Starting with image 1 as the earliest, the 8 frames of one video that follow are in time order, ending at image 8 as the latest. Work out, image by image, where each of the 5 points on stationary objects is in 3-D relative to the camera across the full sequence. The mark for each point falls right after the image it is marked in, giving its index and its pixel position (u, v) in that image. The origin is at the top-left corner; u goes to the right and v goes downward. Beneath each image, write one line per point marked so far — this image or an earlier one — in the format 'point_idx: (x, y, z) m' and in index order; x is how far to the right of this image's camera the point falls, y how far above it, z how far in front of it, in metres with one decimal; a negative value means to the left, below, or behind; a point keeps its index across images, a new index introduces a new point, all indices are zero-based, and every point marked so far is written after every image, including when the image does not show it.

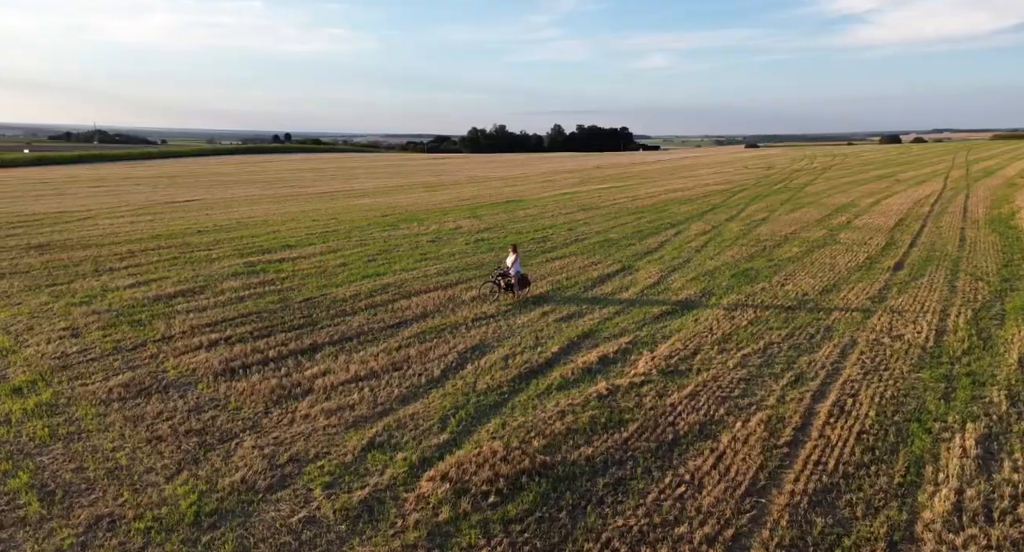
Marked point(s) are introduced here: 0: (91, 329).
0: (-10.1, -1.3, +15.0) m
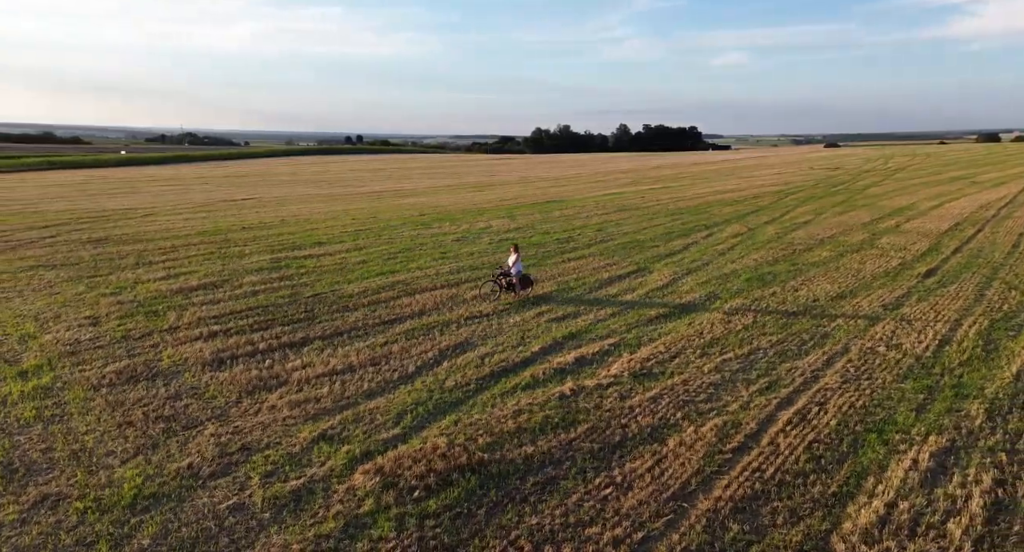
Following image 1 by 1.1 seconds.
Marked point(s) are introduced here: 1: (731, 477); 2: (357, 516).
0: (-10.0, -1.1, +15.7) m
1: (+1.9, -1.7, +5.5) m
2: (-1.2, -2.0, +5.1) m
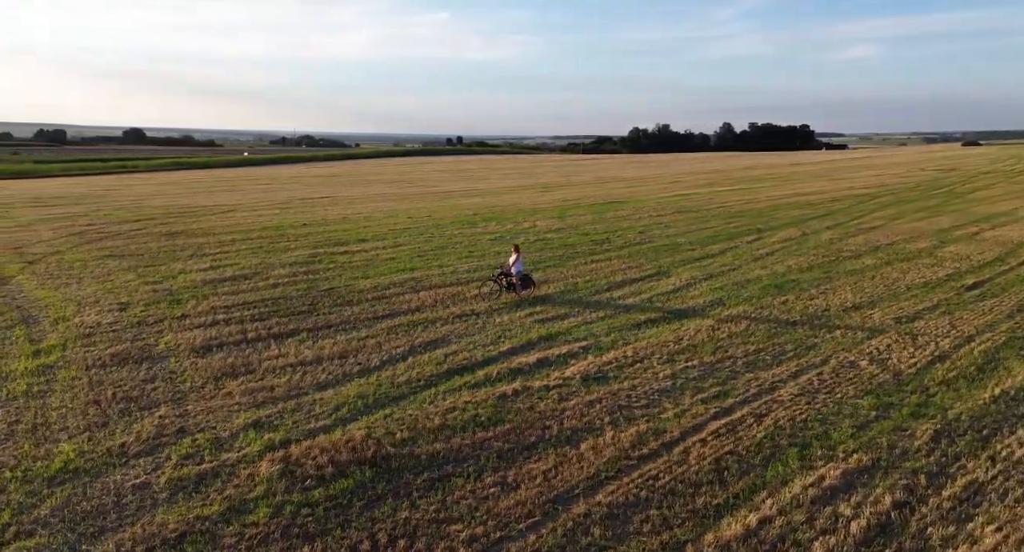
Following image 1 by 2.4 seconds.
0: (-9.9, -0.8, +16.7) m
1: (+0.9, -1.8, +5.4) m
2: (-2.2, -1.9, +5.2) m
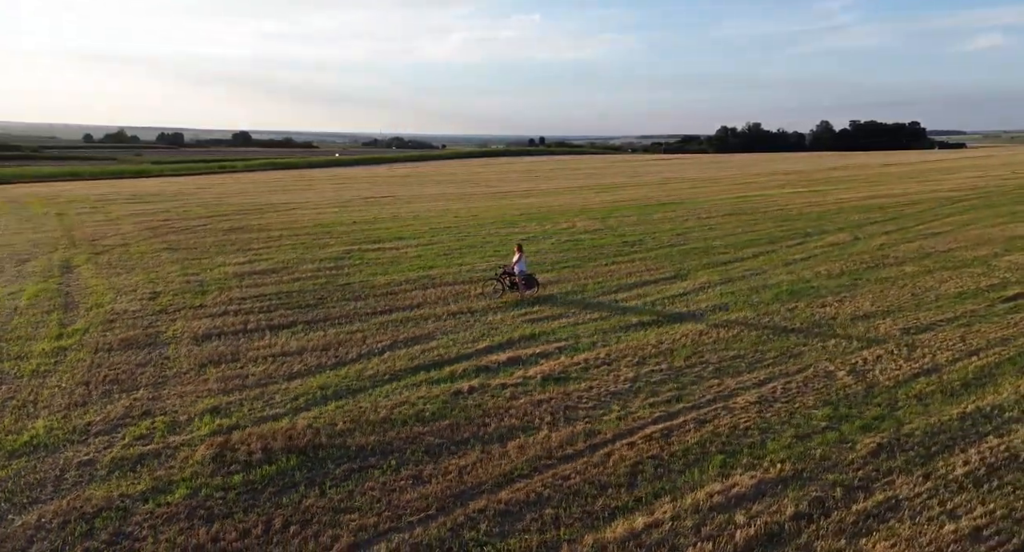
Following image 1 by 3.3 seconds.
0: (-9.6, -0.6, +17.7) m
1: (+0.1, -1.8, +5.4) m
2: (-3.0, -1.8, +5.6) m
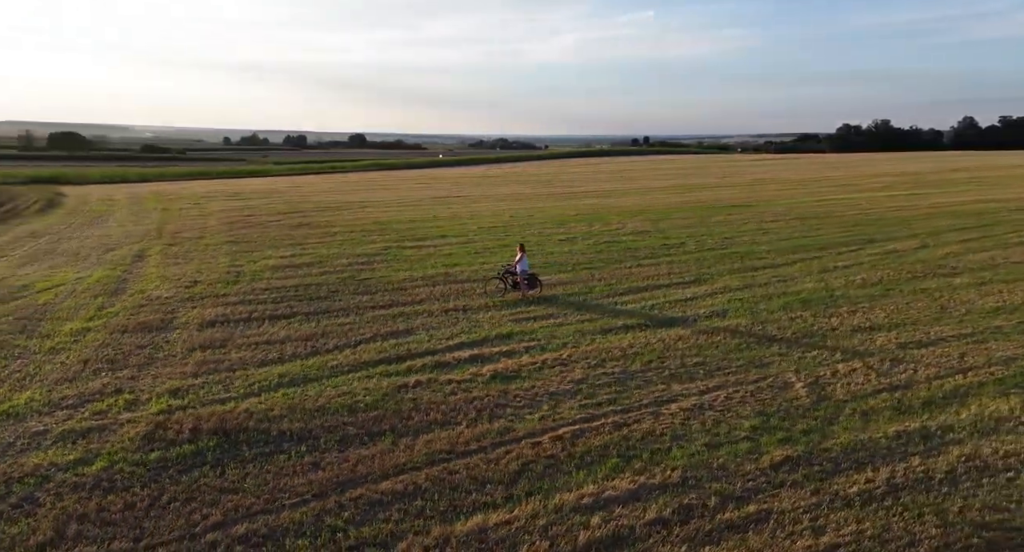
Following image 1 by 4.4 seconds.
0: (-9.3, -0.3, +18.9) m
1: (-0.9, -1.8, +5.6) m
2: (-4.0, -1.7, +6.1) m
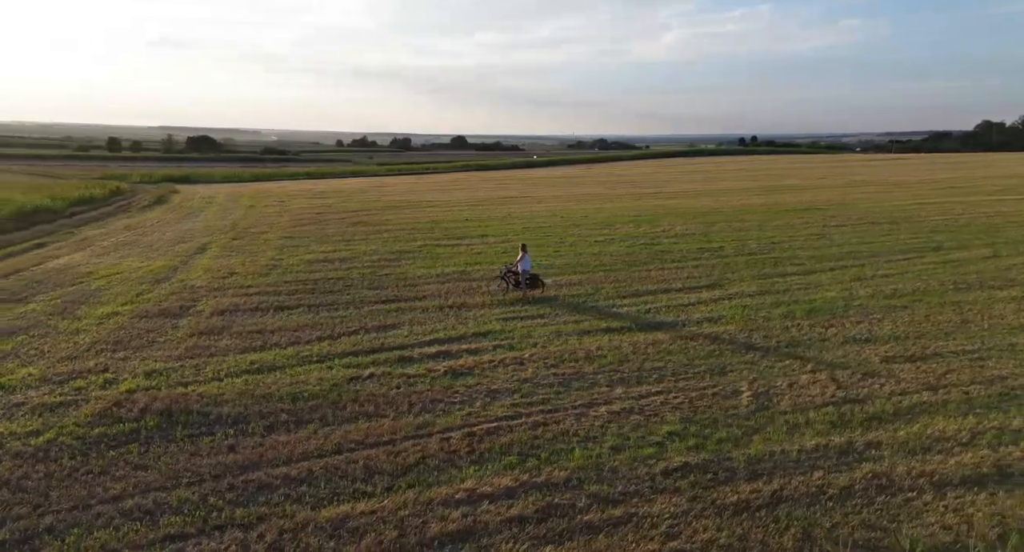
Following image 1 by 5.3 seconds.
0: (-8.8, 0.0, +20.0) m
1: (-1.9, -1.7, +6.0) m
2: (-4.9, -1.6, +6.8) m
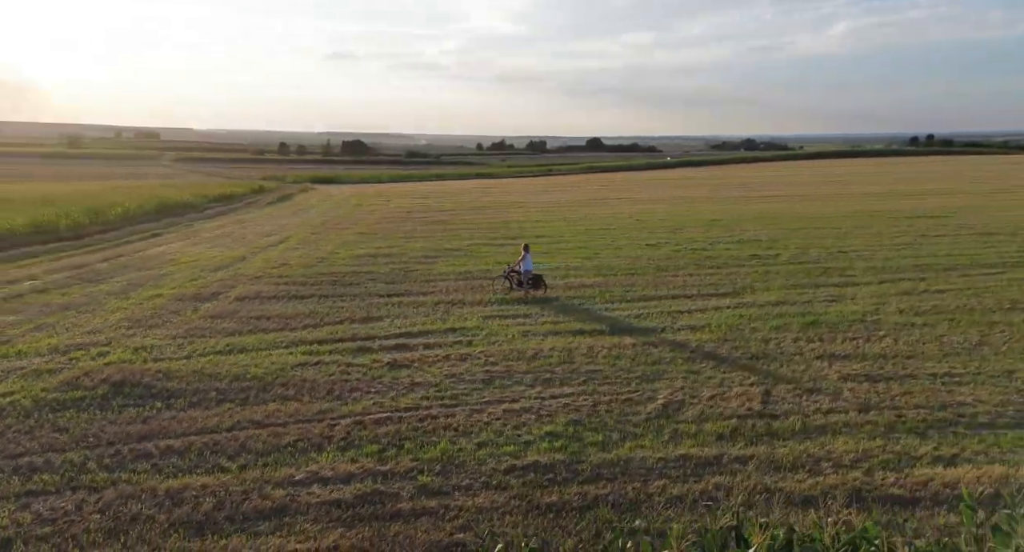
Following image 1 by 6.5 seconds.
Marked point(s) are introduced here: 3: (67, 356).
0: (-7.9, +0.3, +21.7) m
1: (-3.2, -1.7, +6.8) m
2: (-6.1, -1.4, +8.0) m
3: (-6.9, -1.2, +10.0) m
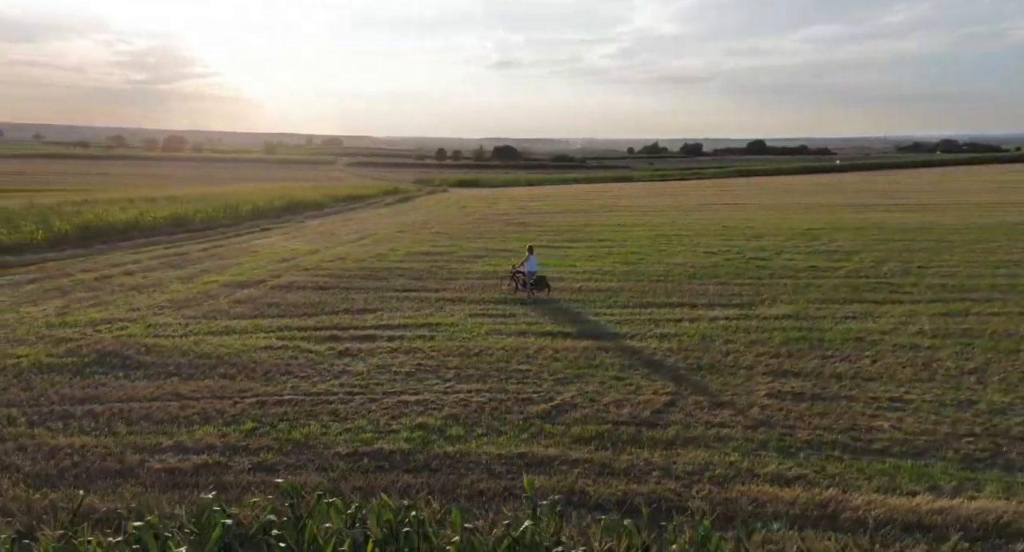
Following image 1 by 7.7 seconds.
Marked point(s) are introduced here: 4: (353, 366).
0: (-6.6, +0.5, +23.5) m
1: (-4.7, -1.5, +8.0) m
2: (-7.3, -1.2, +9.8) m
3: (-7.8, -0.9, +11.9) m
4: (-2.3, -1.4, +9.9) m
